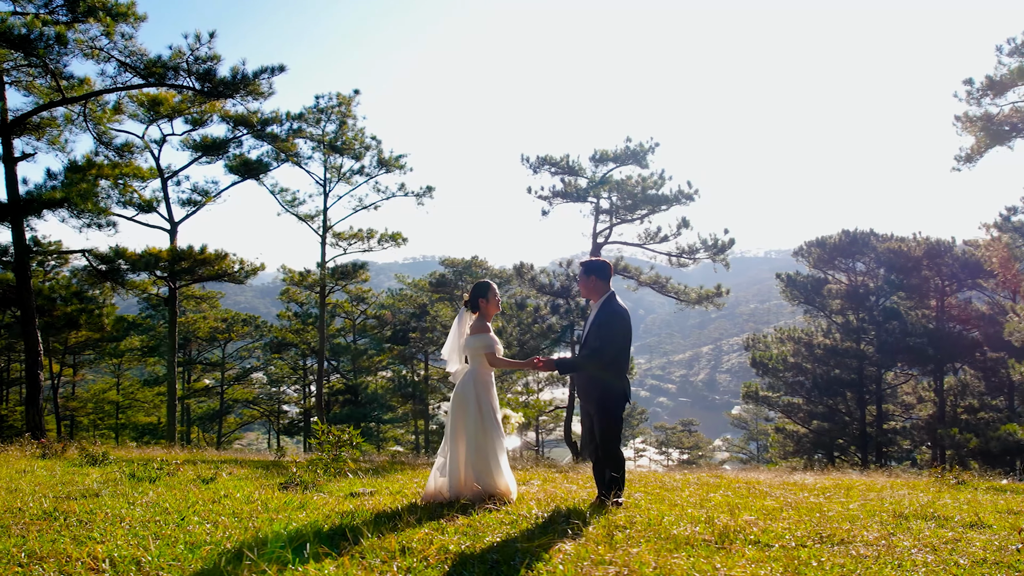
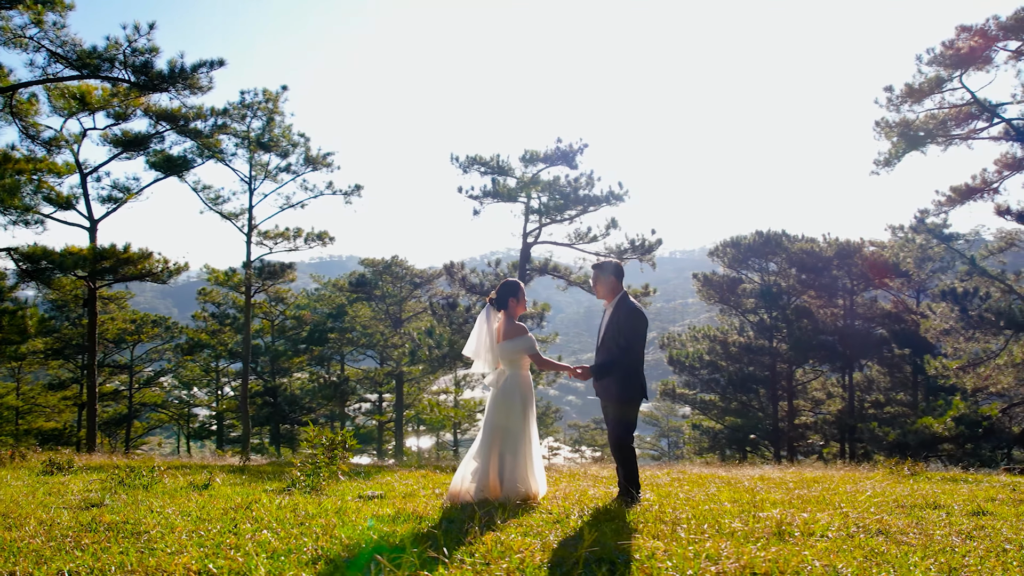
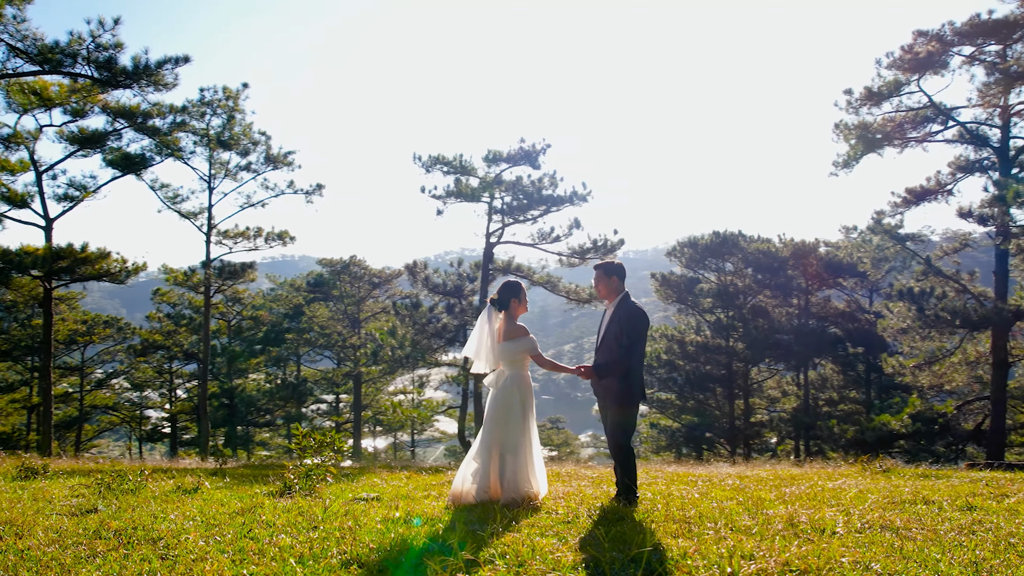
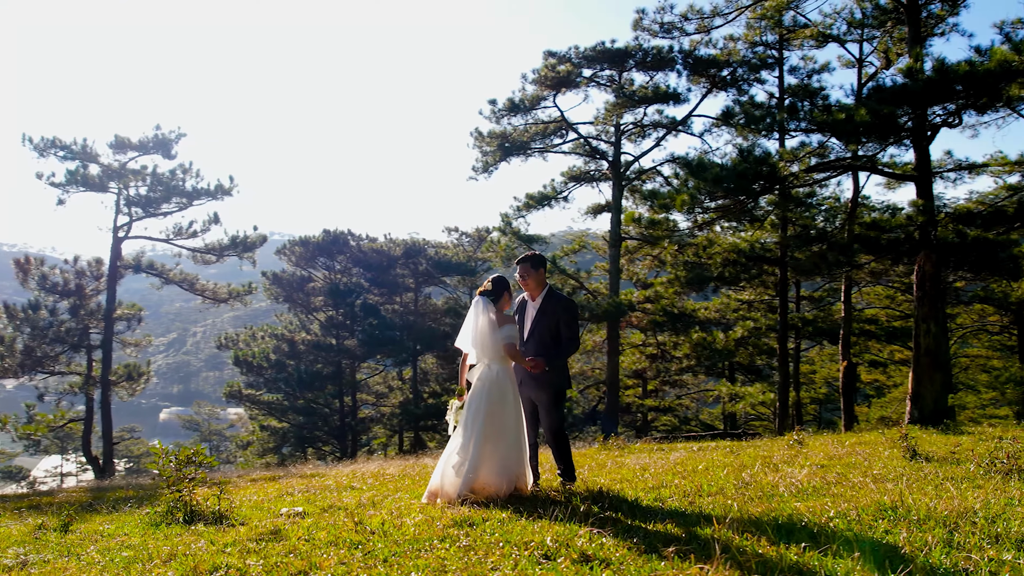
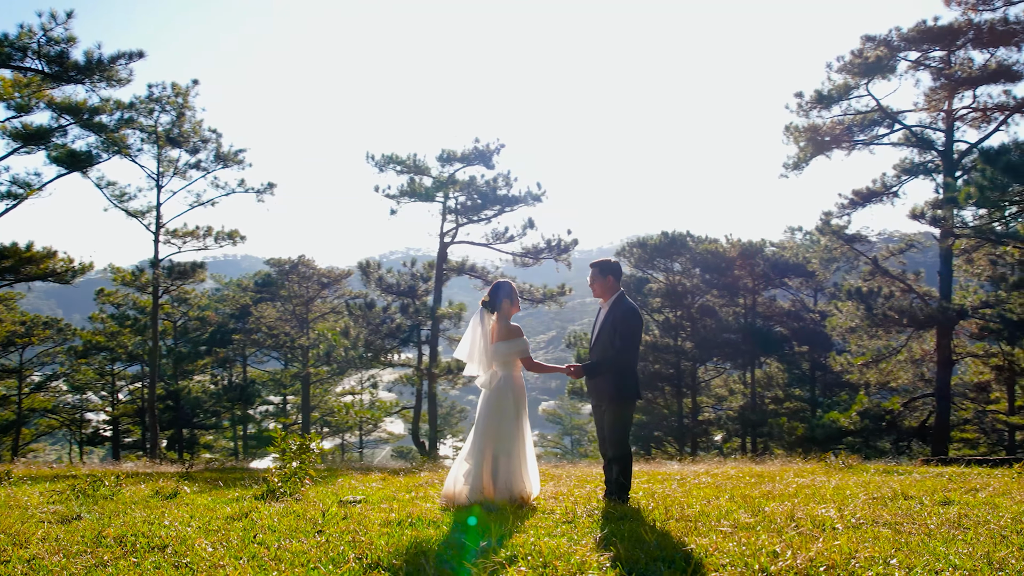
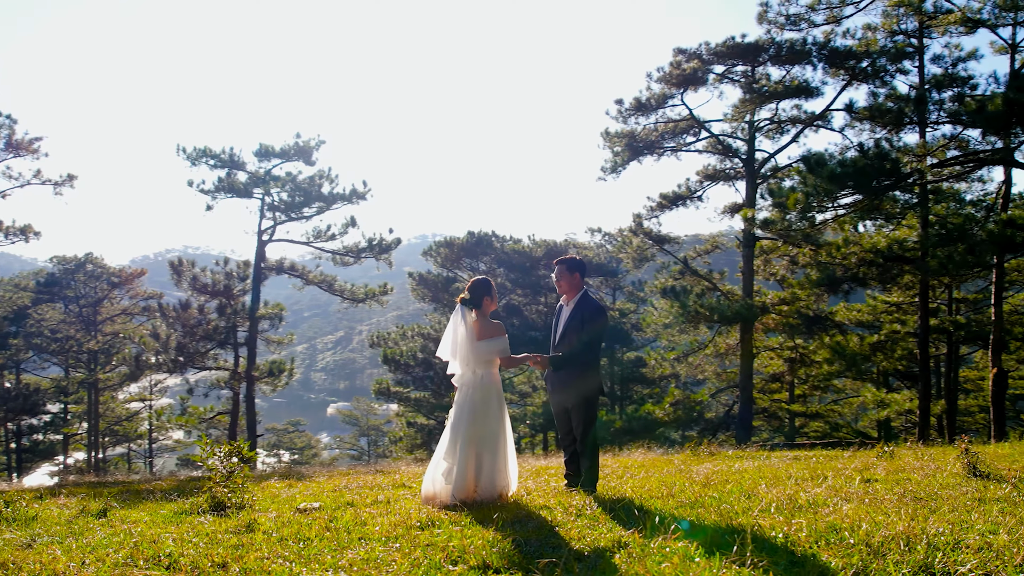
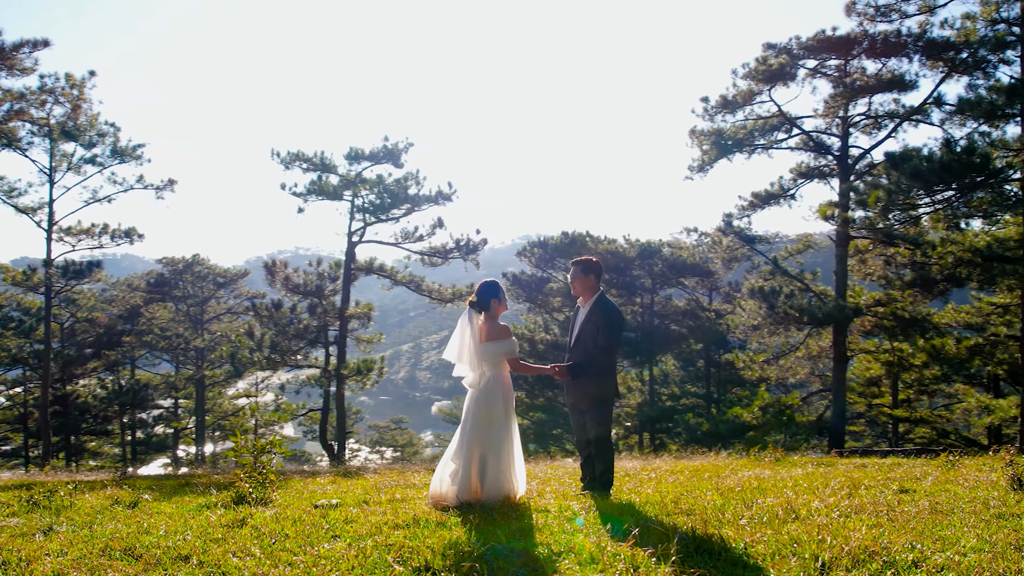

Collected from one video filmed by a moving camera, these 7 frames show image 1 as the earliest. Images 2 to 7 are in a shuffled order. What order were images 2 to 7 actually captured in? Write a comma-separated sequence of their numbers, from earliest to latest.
2, 3, 5, 7, 6, 4
